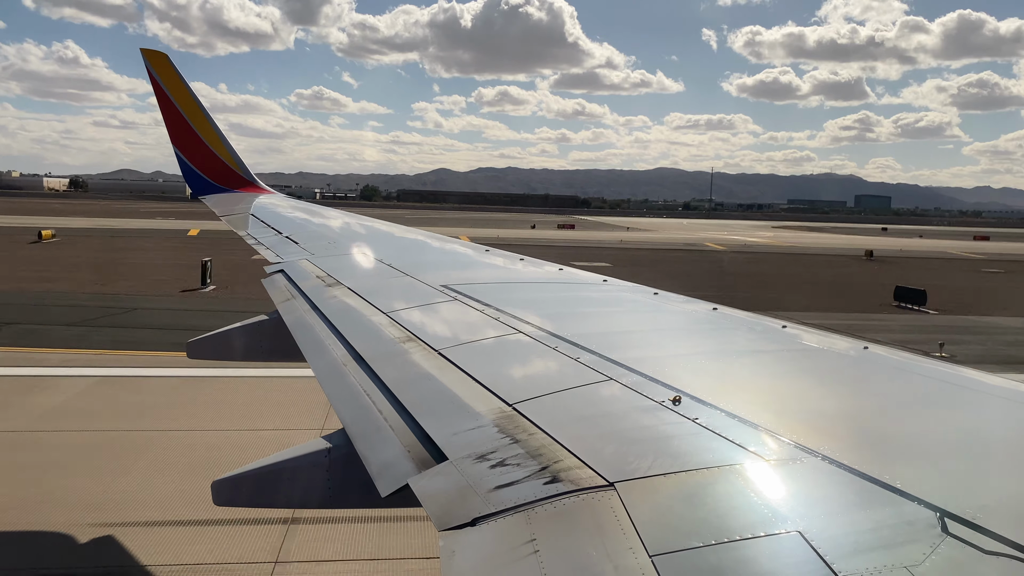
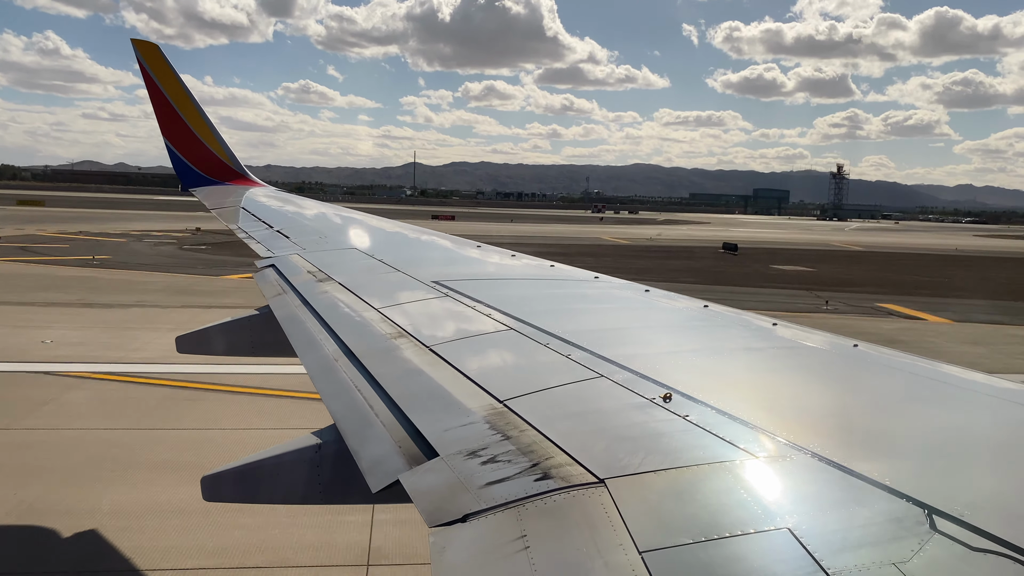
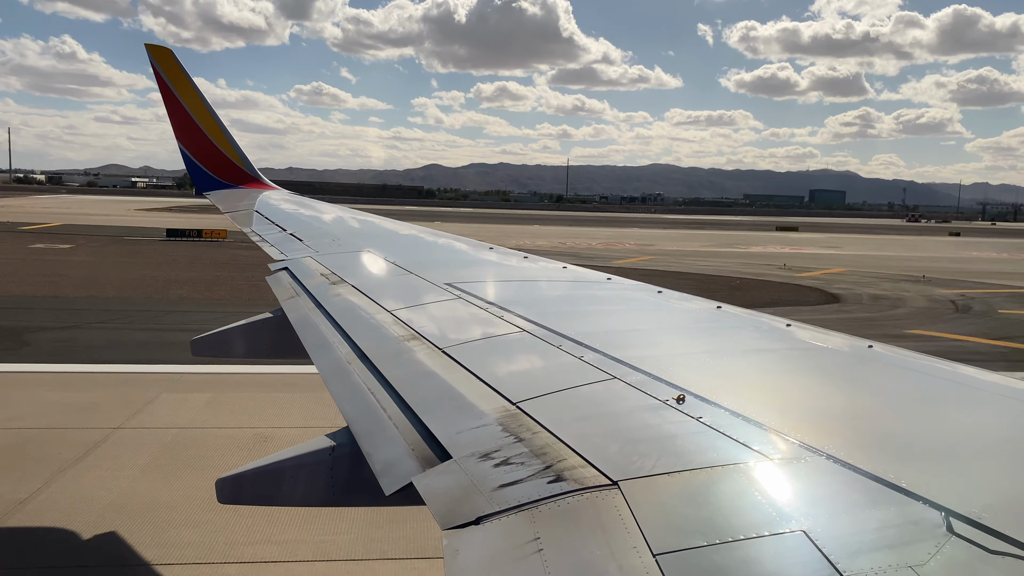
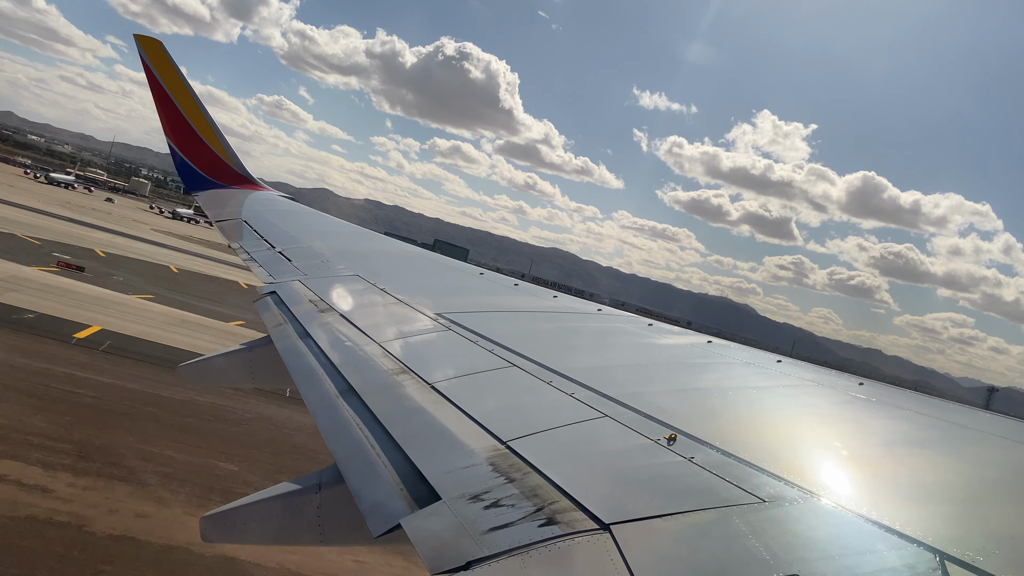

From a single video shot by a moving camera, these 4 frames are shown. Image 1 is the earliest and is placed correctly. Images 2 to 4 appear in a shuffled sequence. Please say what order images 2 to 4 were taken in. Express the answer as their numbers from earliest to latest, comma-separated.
3, 2, 4
